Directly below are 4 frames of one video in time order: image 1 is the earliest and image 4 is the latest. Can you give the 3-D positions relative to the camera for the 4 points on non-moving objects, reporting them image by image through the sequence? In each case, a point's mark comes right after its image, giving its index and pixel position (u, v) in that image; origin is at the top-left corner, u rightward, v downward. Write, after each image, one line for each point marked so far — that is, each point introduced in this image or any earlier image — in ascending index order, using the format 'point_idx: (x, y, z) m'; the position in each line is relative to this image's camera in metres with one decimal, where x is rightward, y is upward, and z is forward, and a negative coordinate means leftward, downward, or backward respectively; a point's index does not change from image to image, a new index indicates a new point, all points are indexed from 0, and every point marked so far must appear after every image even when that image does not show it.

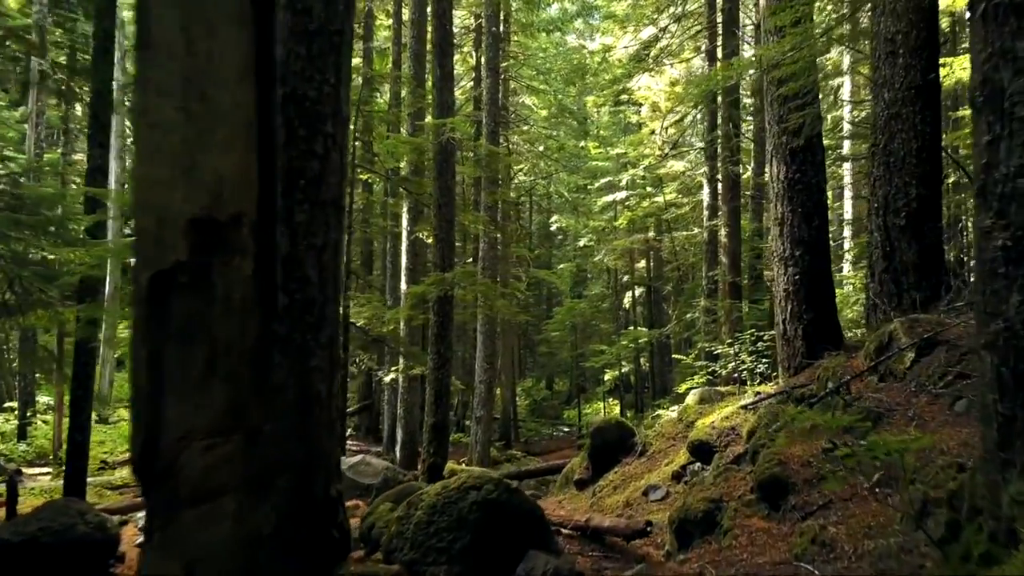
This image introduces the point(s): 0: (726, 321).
0: (+4.7, -0.7, +14.3) m
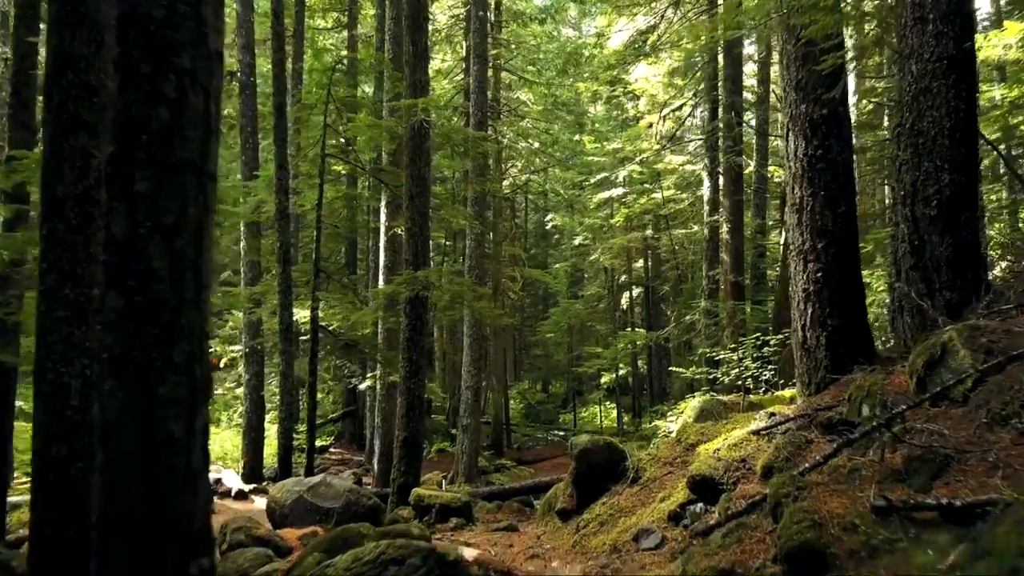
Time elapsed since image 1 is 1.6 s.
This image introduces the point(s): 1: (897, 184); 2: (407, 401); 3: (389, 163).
0: (+4.4, -0.7, +13.3) m
1: (+4.2, +1.1, +7.1) m
2: (-1.4, -1.6, +9.0) m
3: (-2.4, +2.4, +12.7) m
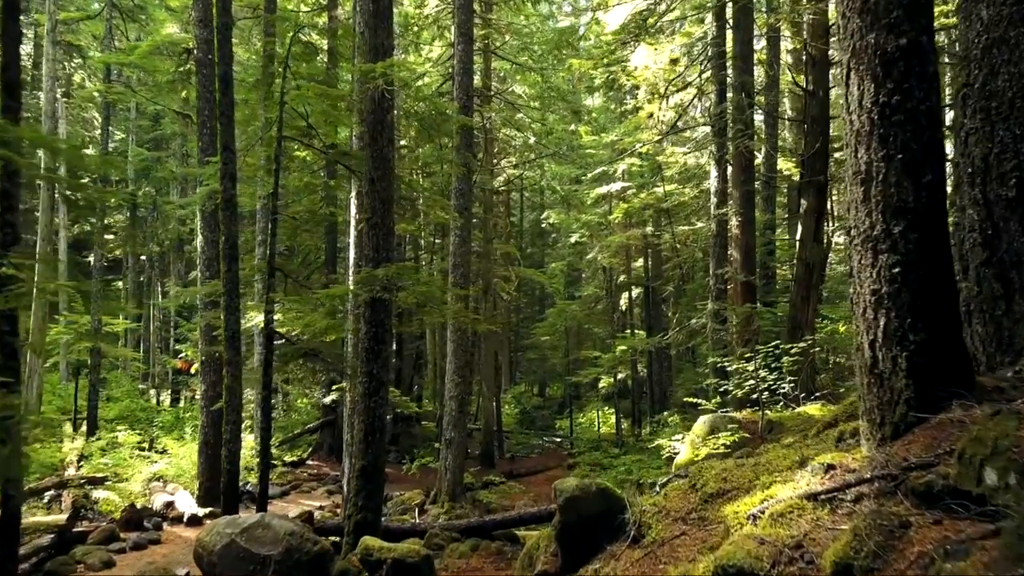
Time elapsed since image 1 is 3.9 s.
0: (+4.1, -0.7, +12.0) m
1: (+4.0, +1.1, +5.8) m
2: (-1.7, -1.6, +7.6) m
3: (-2.6, +2.4, +11.3) m
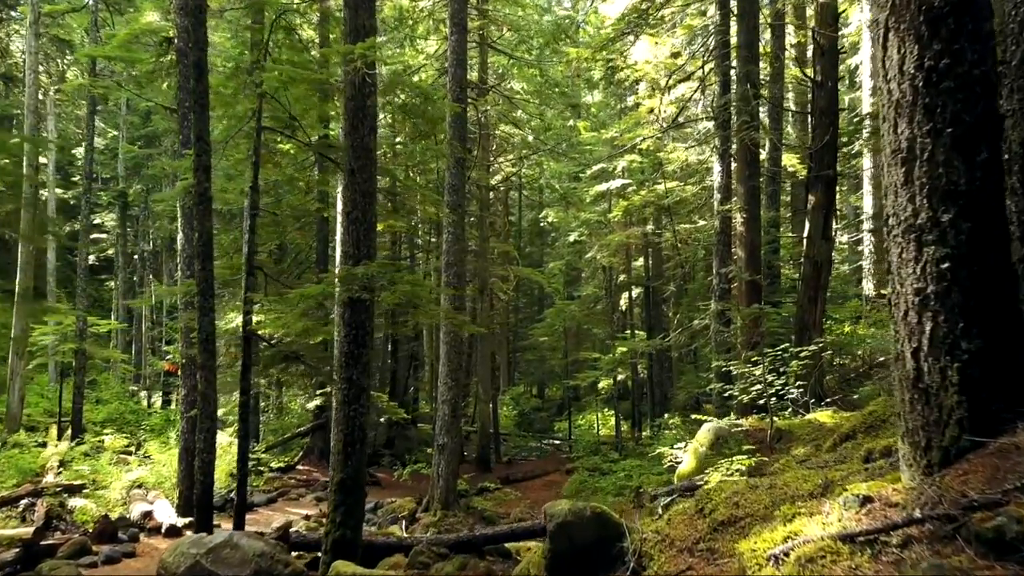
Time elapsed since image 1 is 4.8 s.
0: (+4.0, -0.7, +11.4) m
1: (+3.9, +1.1, +5.2) m
2: (-1.8, -1.6, +7.1) m
3: (-2.7, +2.4, +10.7) m
